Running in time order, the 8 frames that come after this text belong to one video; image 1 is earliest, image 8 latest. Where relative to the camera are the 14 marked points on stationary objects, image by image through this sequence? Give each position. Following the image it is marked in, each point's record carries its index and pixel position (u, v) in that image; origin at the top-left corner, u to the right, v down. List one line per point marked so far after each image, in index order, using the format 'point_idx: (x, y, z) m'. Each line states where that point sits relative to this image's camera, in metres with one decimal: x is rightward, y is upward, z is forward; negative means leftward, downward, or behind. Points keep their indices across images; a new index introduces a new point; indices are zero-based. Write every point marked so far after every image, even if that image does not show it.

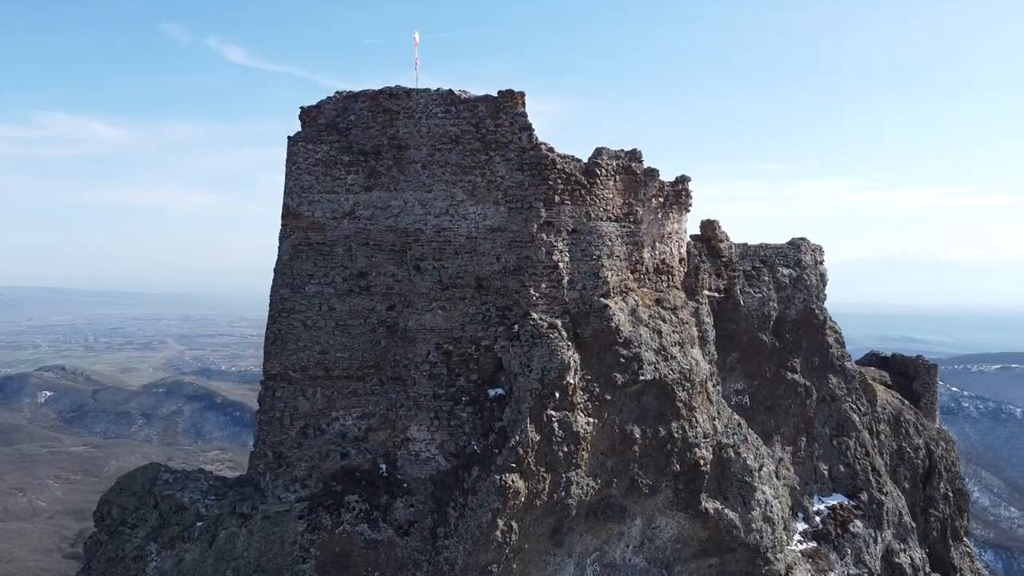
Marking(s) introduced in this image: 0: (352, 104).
0: (-1.6, +1.8, +7.7) m
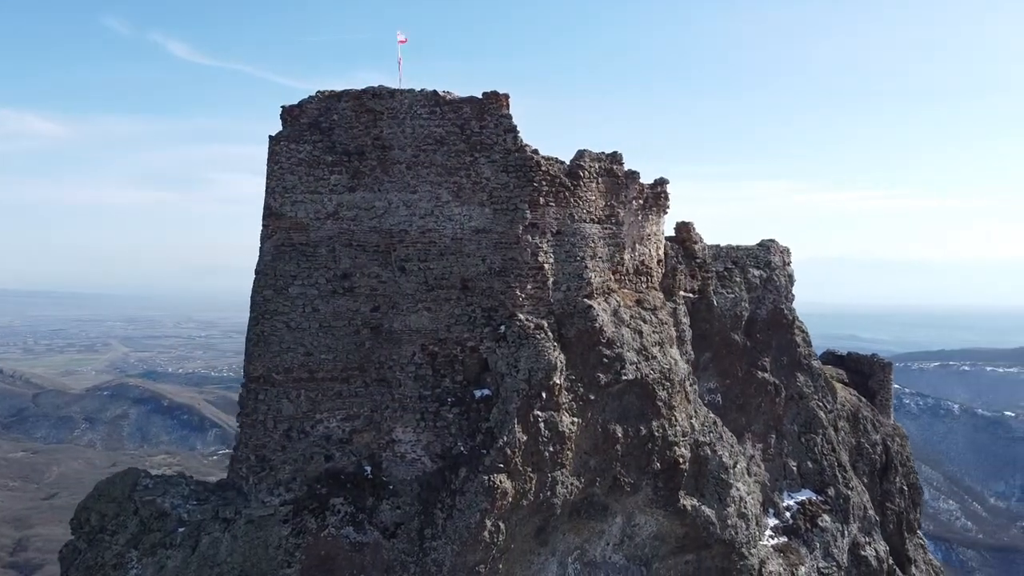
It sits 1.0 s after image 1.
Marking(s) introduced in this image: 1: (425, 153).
0: (-1.8, +1.8, +7.7) m
1: (-0.9, +1.3, +7.6) m
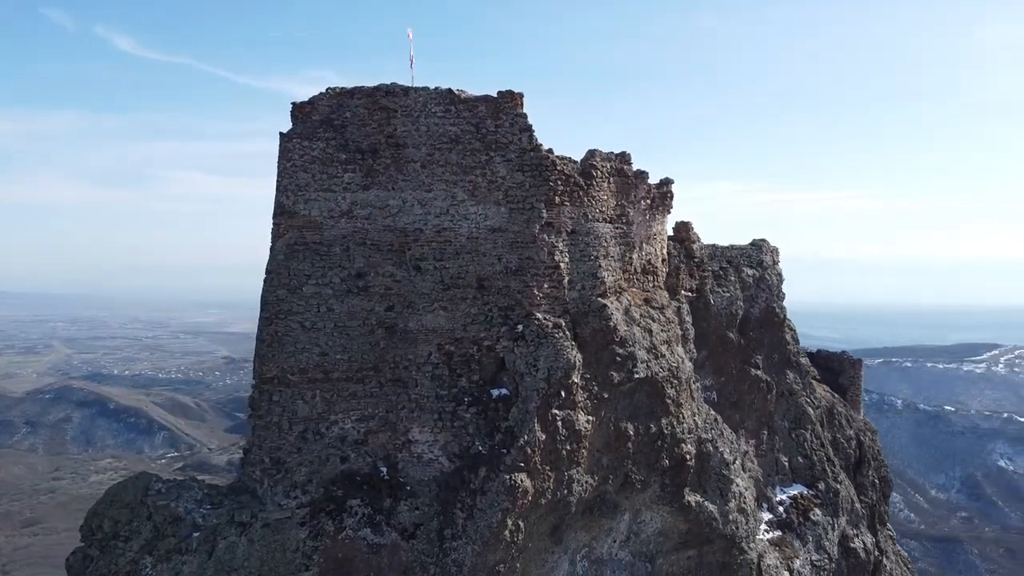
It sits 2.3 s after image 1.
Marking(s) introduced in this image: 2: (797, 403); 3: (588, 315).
0: (-1.6, +1.8, +7.6) m
1: (-0.7, +1.3, +7.6) m
2: (+4.4, -1.8, +12.0) m
3: (+0.8, -0.3, +7.8) m
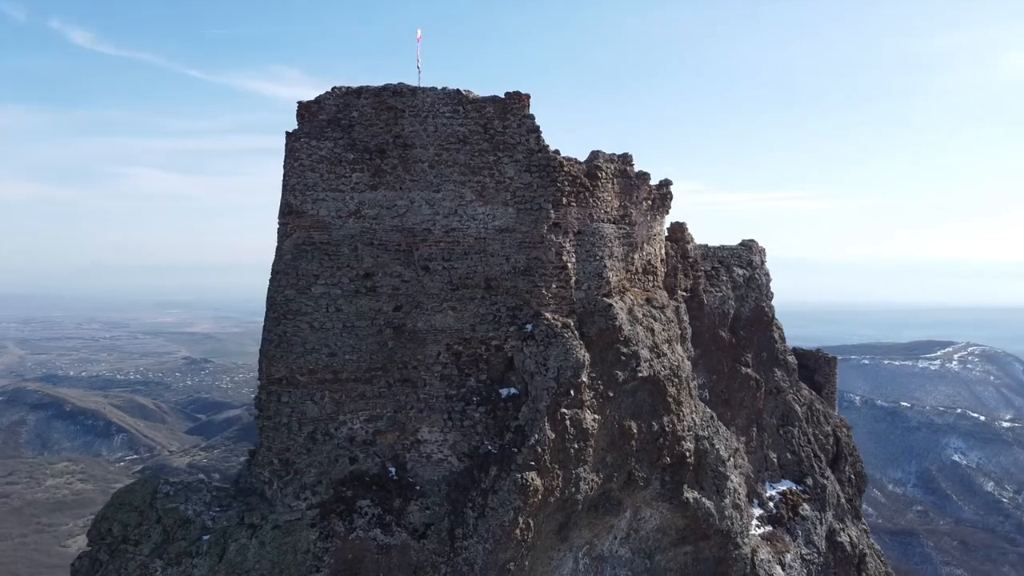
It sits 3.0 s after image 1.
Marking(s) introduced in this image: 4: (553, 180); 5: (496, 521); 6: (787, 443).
0: (-1.5, +1.8, +7.5) m
1: (-0.6, +1.3, +7.6) m
2: (+4.3, -1.8, +12.2) m
3: (+0.8, -0.3, +7.9) m
4: (+0.4, +1.1, +7.7) m
5: (-0.1, -2.1, +6.9) m
6: (+4.2, -2.4, +11.9) m
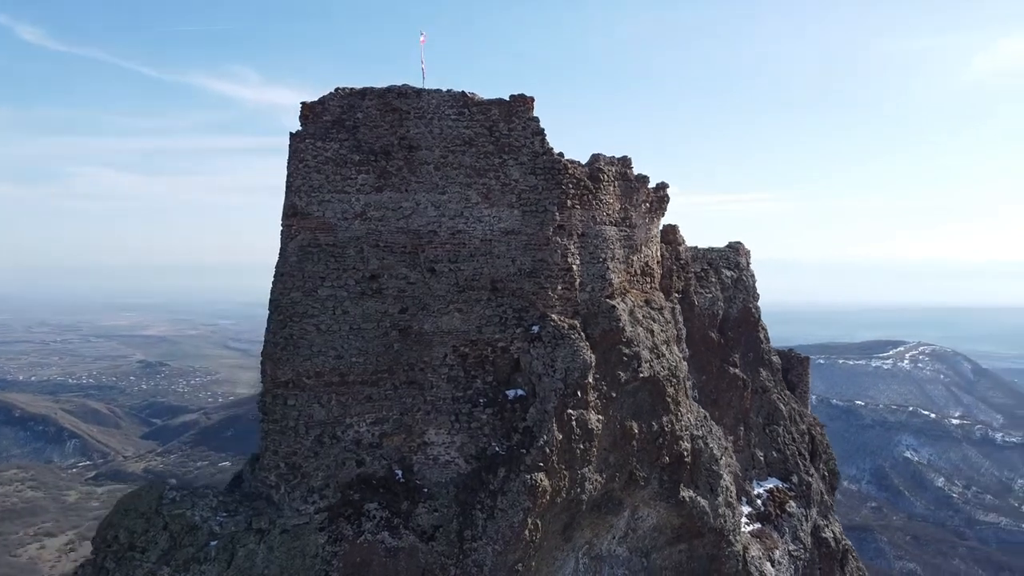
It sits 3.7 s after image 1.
0: (-1.5, +1.8, +7.5) m
1: (-0.6, +1.3, +7.6) m
2: (+4.1, -1.8, +12.4) m
3: (+0.9, -0.3, +7.9) m
4: (+0.5, +1.0, +7.7) m
5: (-0.1, -2.1, +6.9) m
6: (+4.1, -2.4, +12.1) m
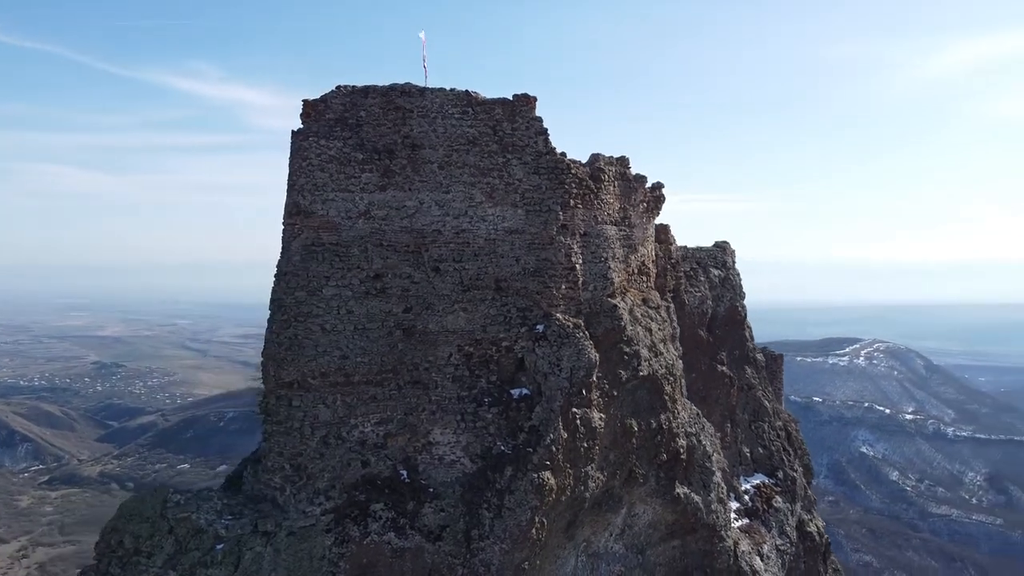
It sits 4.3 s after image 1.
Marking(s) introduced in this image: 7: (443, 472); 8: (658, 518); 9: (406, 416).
0: (-1.4, +1.8, +7.5) m
1: (-0.5, +1.3, +7.6) m
2: (+3.9, -1.8, +12.6) m
3: (+0.9, -0.3, +8.0) m
4: (+0.5, +1.1, +7.8) m
5: (0.0, -2.1, +7.0) m
6: (+3.9, -2.4, +12.3) m
7: (-0.6, -1.7, +7.3) m
8: (+1.8, -2.8, +9.4) m
9: (-1.0, -1.2, +7.4) m
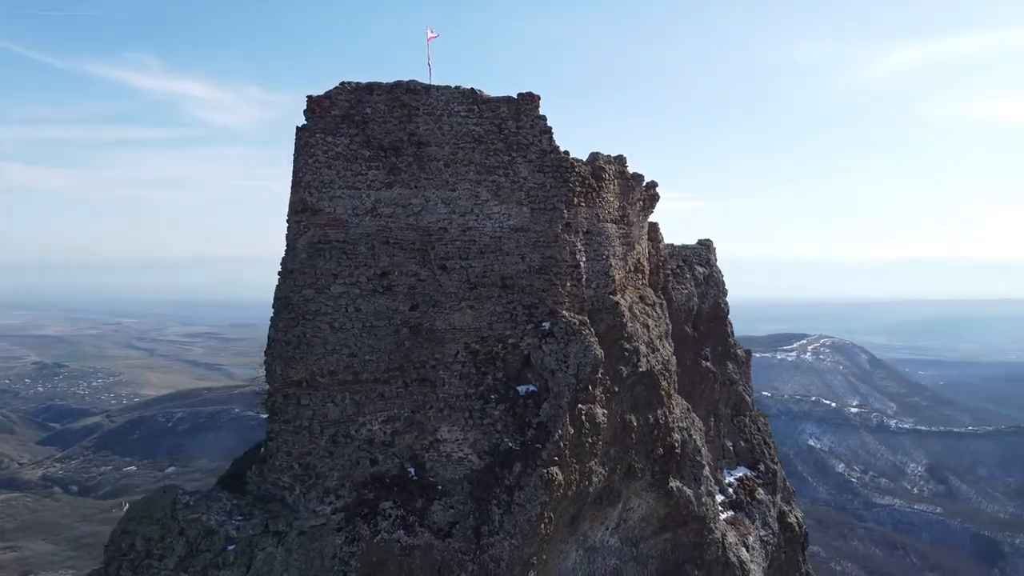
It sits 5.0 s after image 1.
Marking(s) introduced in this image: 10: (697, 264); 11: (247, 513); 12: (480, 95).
0: (-1.4, +1.8, +7.4) m
1: (-0.5, +1.3, +7.6) m
2: (+3.7, -1.7, +12.9) m
3: (+0.9, -0.3, +8.1) m
4: (+0.5, +1.1, +7.8) m
5: (+0.1, -2.1, +7.0) m
6: (+3.7, -2.3, +12.6) m
7: (-0.6, -1.7, +7.4) m
8: (+1.7, -2.7, +9.5) m
9: (-0.9, -1.2, +7.4) m
10: (+2.9, +0.4, +12.2) m
11: (-2.3, -1.9, +6.7) m
12: (-0.3, +1.9, +7.7) m
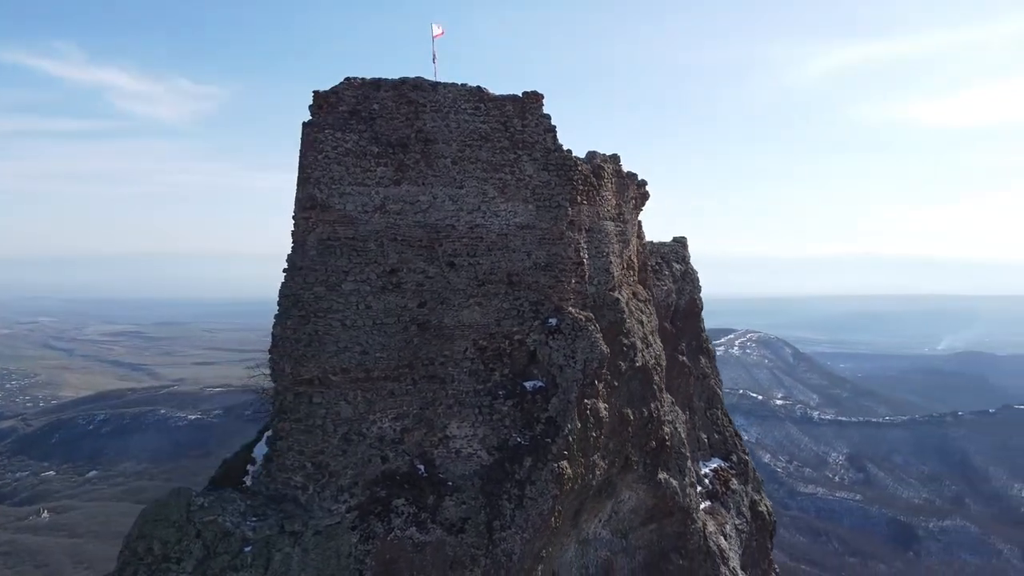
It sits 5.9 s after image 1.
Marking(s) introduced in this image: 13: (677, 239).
0: (-1.3, +1.9, +7.4) m
1: (-0.4, +1.4, +7.6) m
2: (+3.3, -1.7, +13.2) m
3: (+1.0, -0.2, +8.2) m
4: (+0.6, +1.1, +7.9) m
5: (+0.2, -2.0, +7.1) m
6: (+3.4, -2.3, +13.0) m
7: (-0.5, -1.7, +7.4) m
8: (+1.6, -2.7, +9.8) m
9: (-0.8, -1.2, +7.4) m
10: (+2.5, +0.4, +12.4) m
11: (-2.2, -1.9, +6.6) m
12: (-0.3, +1.9, +7.7) m
13: (+2.8, +0.9, +13.1) m
